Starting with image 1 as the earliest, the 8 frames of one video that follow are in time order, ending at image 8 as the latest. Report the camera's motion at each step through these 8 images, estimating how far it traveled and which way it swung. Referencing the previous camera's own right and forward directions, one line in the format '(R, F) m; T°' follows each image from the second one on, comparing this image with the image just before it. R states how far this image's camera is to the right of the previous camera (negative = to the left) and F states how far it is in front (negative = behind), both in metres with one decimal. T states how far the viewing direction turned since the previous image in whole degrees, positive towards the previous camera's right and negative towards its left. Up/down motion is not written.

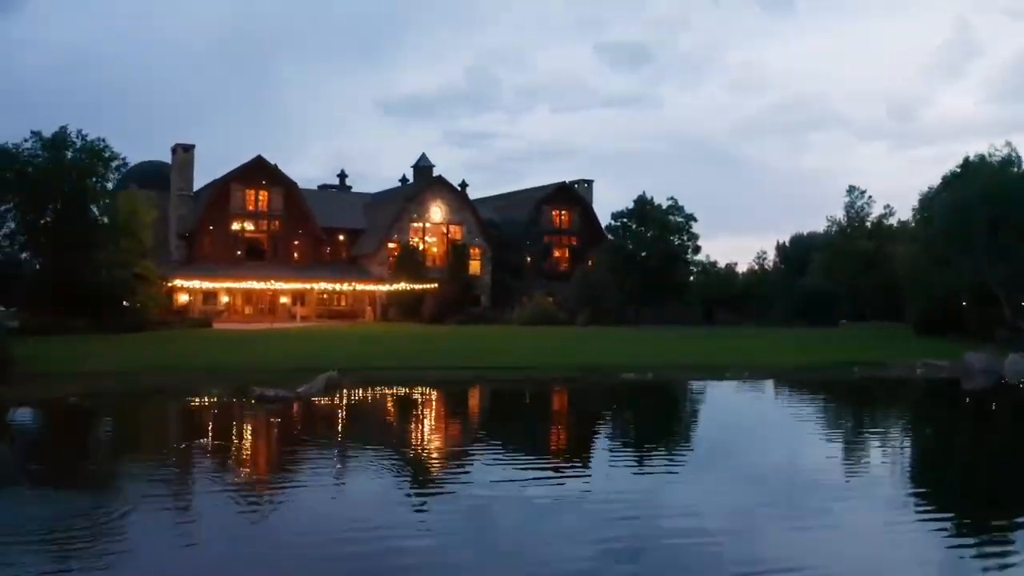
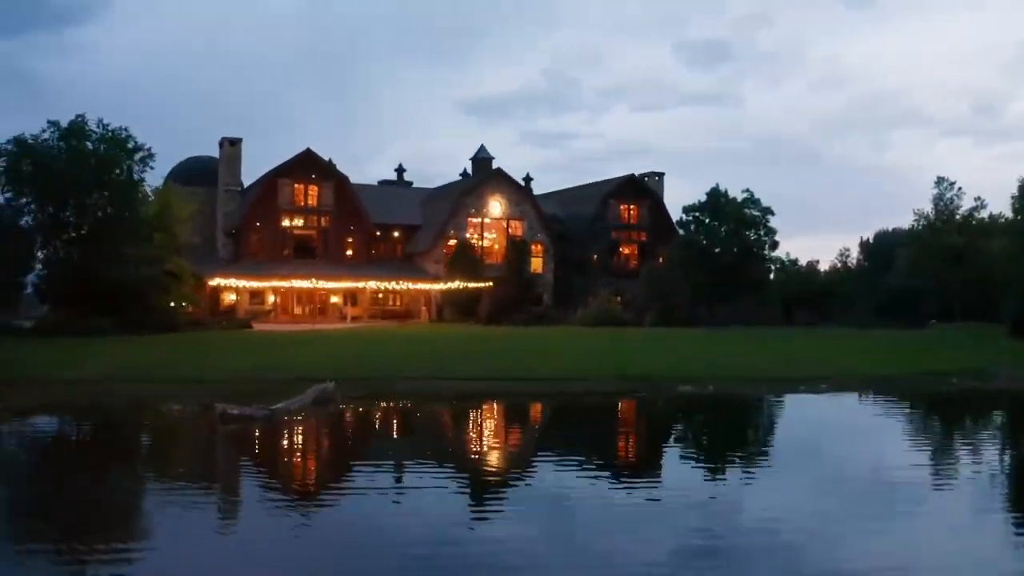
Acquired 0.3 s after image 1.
(+0.7, +3.6) m; -4°
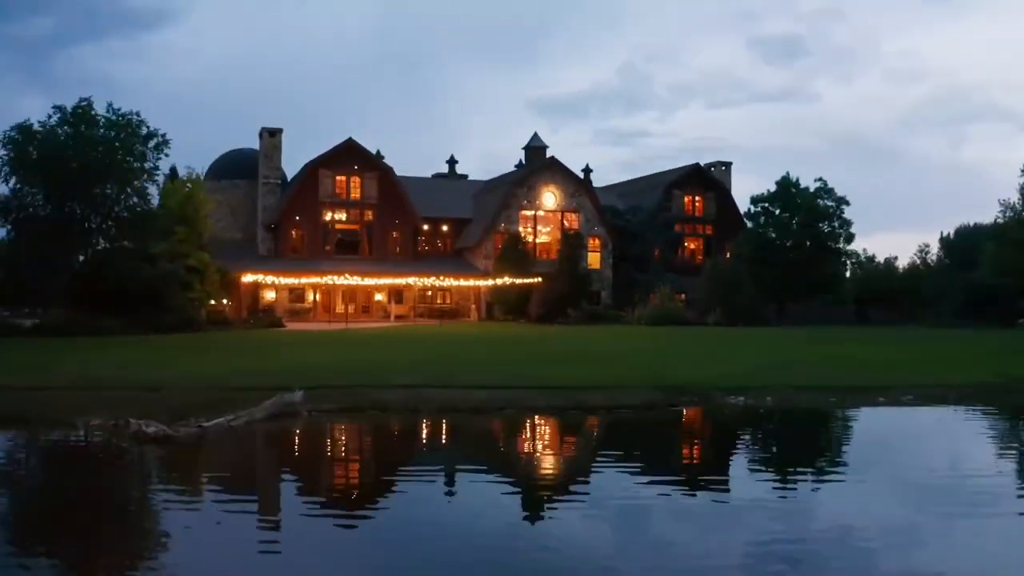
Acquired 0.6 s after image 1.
(+0.8, +3.5) m; -4°
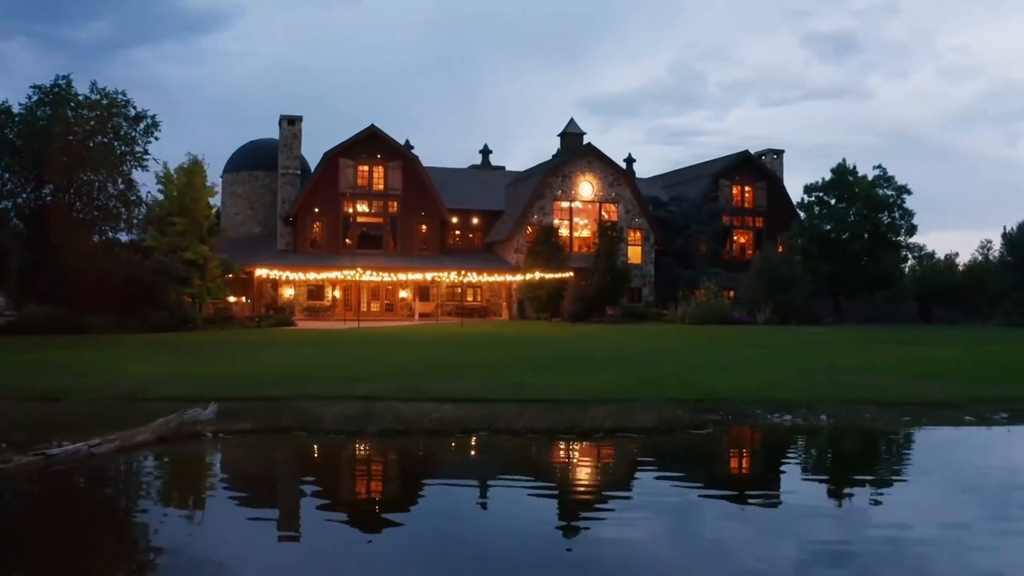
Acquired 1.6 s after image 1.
(+0.9, +3.4) m; -3°
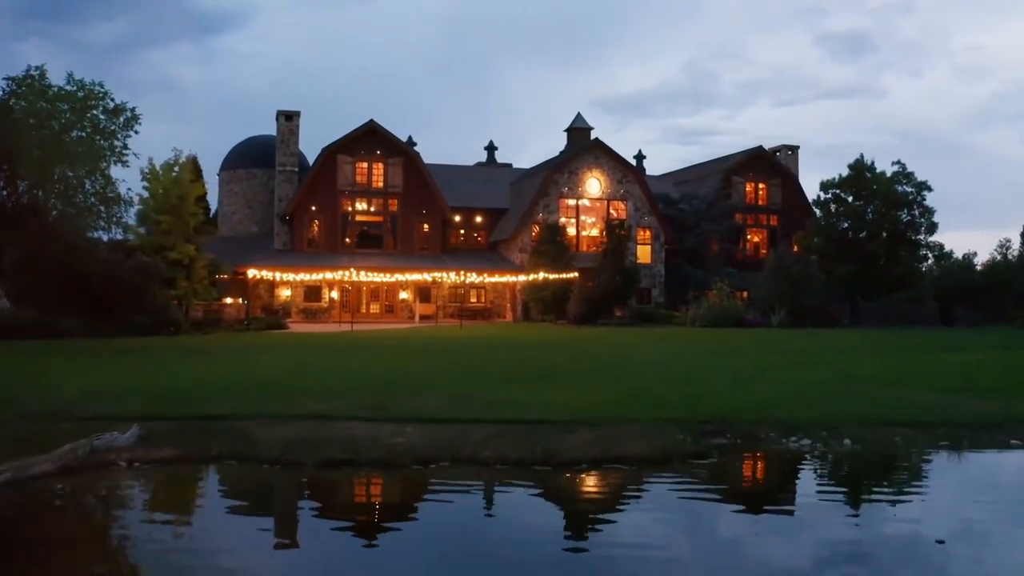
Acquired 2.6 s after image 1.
(+0.5, +1.7) m; -1°
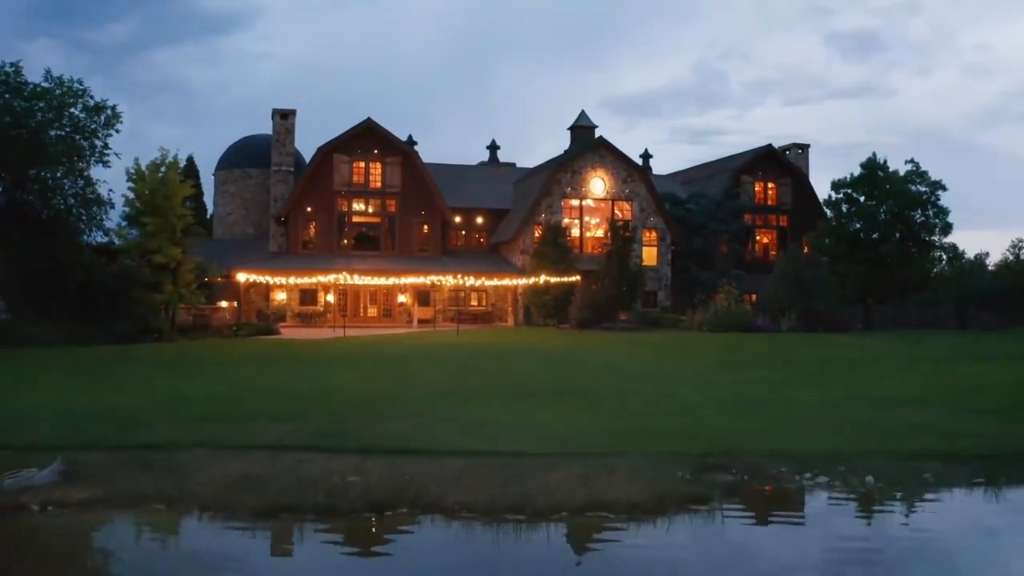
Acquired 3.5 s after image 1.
(+0.3, +1.3) m; -1°
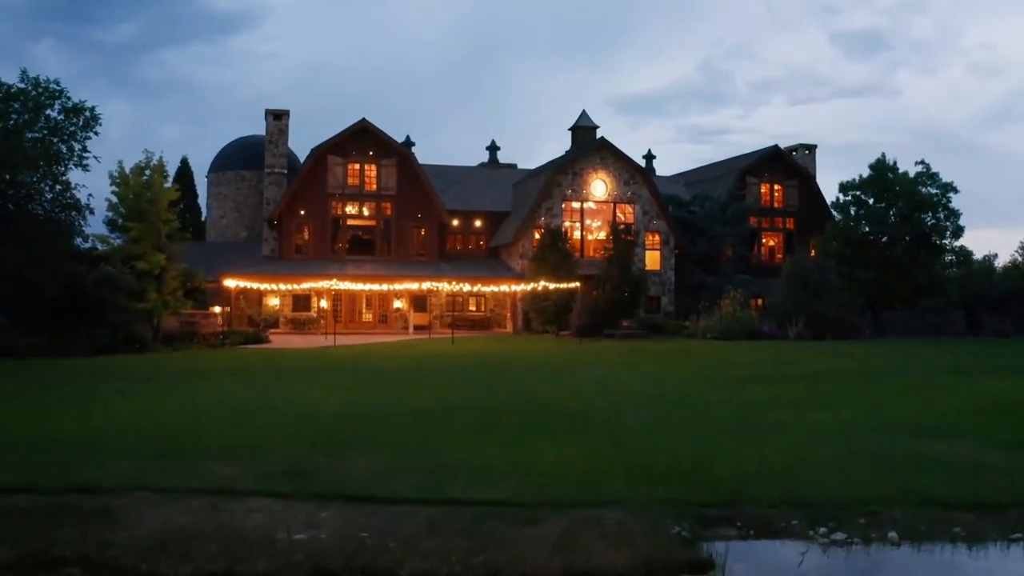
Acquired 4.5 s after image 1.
(+0.3, +1.2) m; 0°
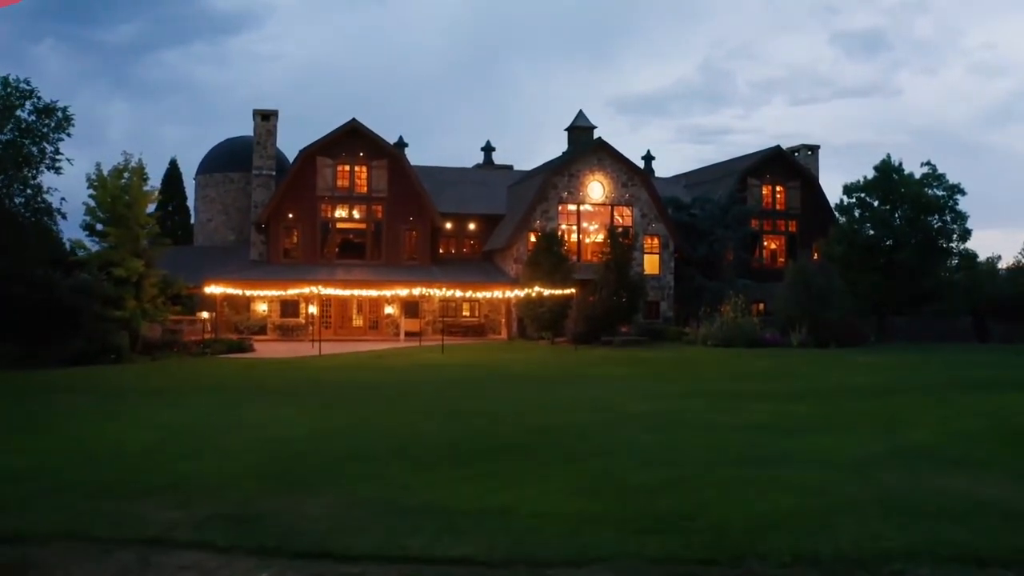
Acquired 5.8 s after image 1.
(+0.3, +1.2) m; 0°
